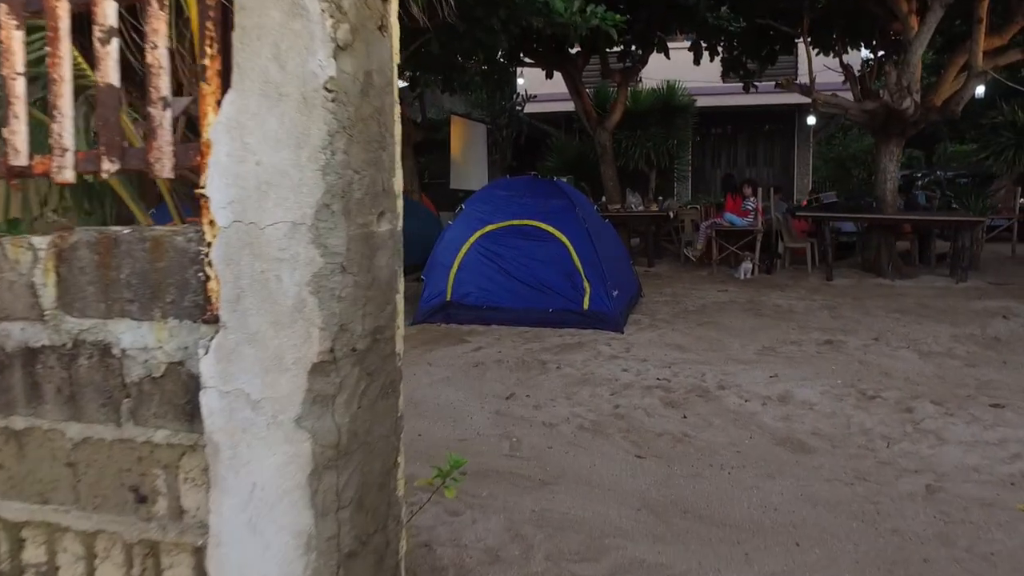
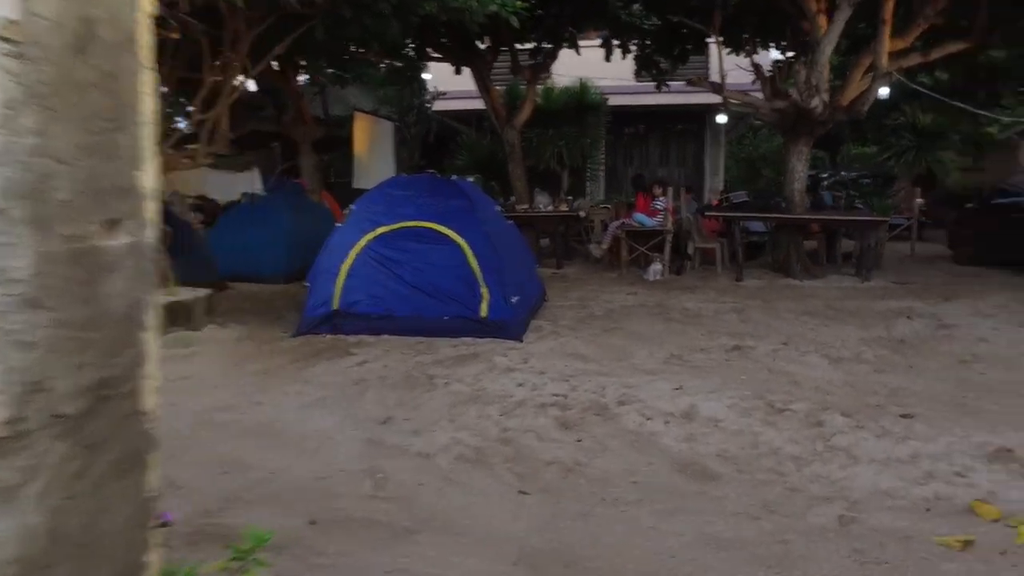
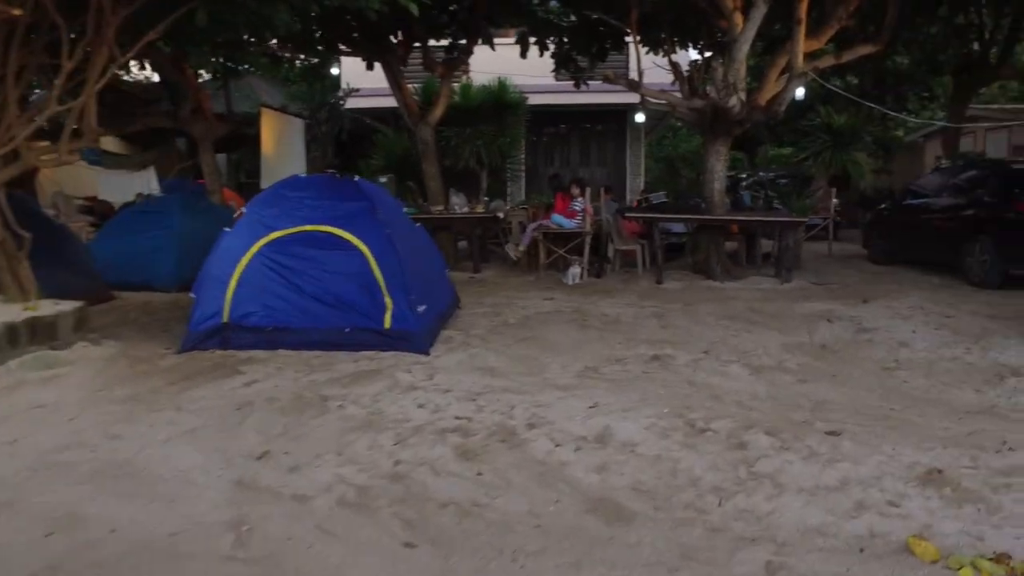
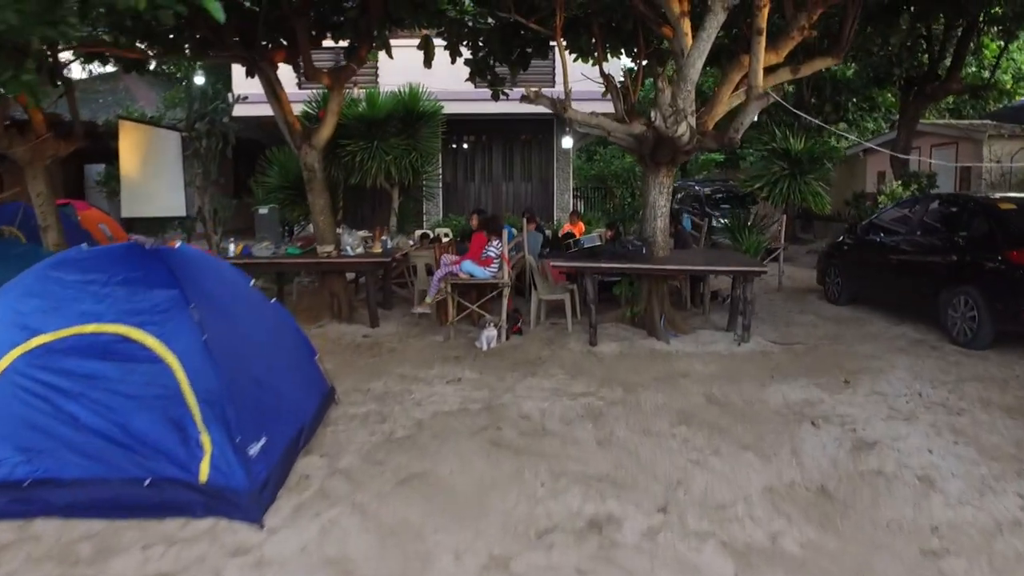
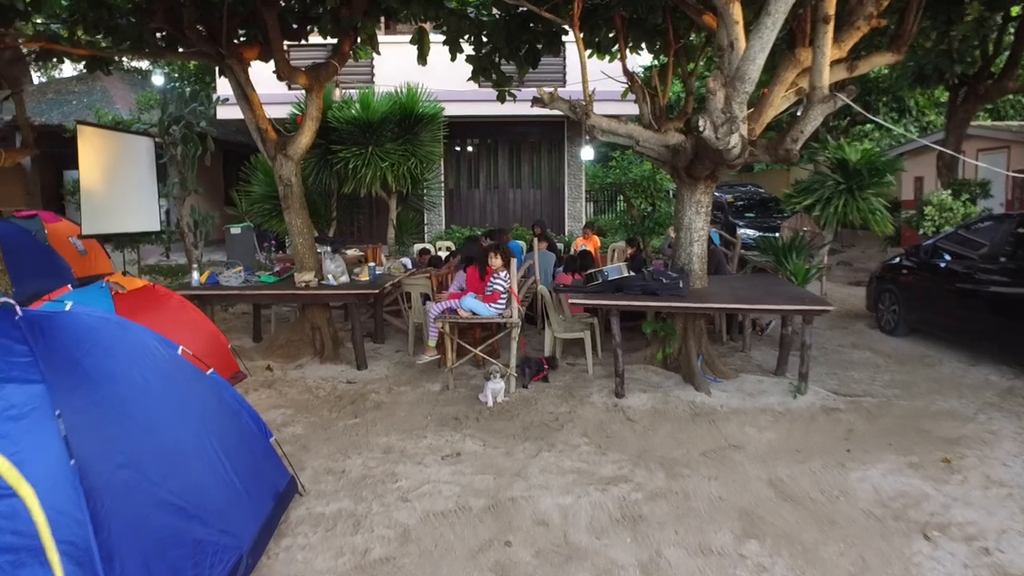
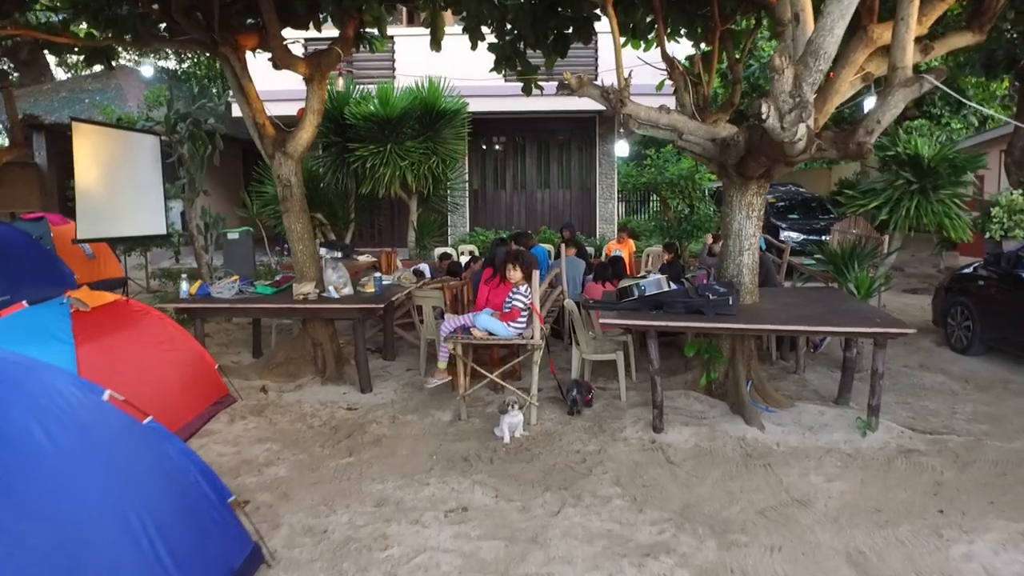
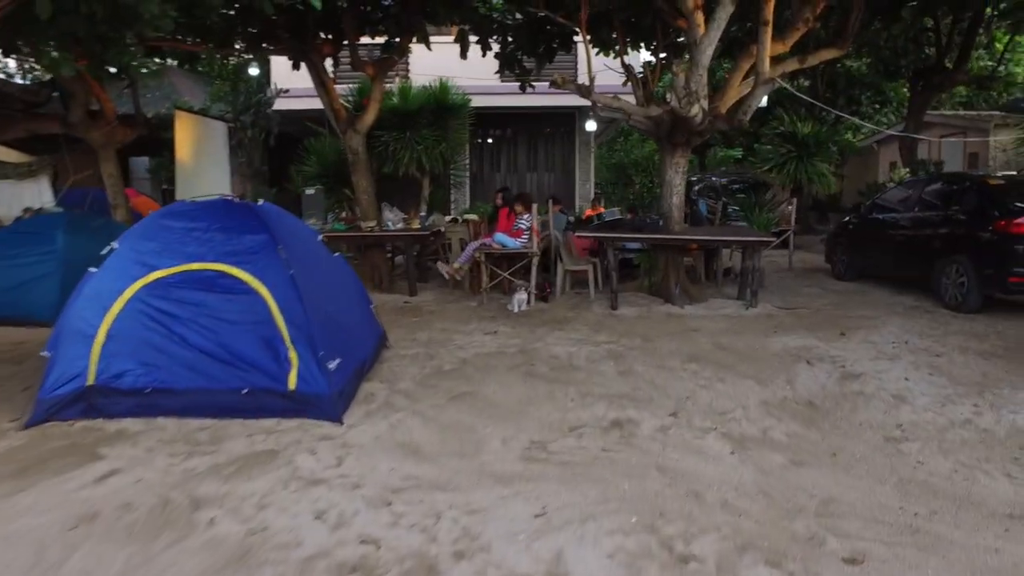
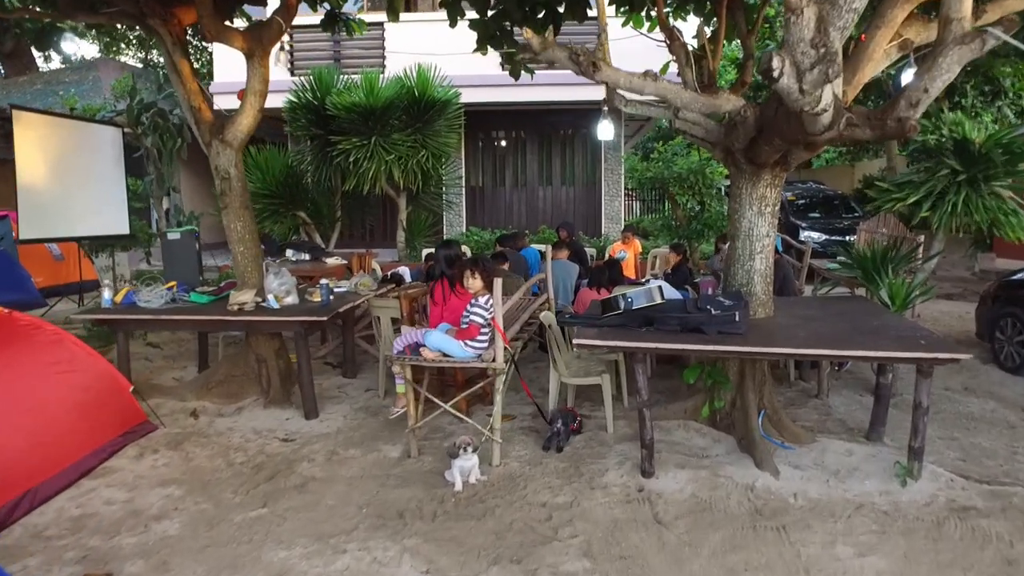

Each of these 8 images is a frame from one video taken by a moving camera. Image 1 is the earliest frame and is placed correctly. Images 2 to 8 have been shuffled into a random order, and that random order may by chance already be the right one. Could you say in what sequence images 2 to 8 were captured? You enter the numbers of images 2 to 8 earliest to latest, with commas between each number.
2, 3, 7, 4, 5, 6, 8
